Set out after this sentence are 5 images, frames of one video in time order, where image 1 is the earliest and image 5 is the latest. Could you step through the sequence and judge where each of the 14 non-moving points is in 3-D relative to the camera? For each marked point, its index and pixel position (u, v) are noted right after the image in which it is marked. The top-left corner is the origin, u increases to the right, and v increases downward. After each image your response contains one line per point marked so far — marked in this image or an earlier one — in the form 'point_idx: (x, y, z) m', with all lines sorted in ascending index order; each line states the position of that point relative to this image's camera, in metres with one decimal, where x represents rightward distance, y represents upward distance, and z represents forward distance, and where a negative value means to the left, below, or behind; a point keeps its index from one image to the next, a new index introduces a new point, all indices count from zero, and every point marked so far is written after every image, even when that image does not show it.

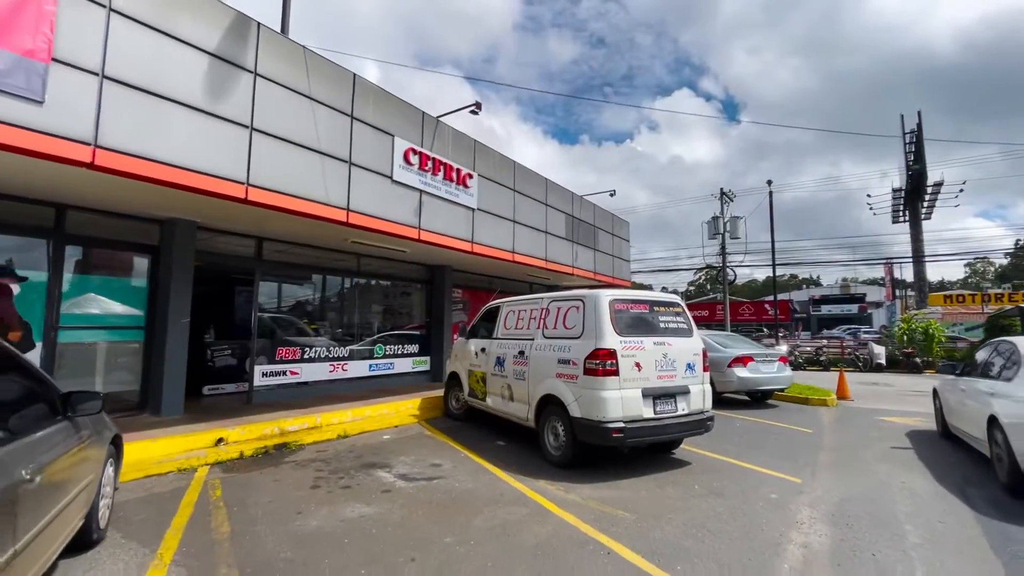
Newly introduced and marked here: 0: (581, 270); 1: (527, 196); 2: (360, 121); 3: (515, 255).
0: (+2.0, +0.5, +13.6) m
1: (+0.4, +2.2, +11.5) m
2: (-2.4, +2.6, +7.4) m
3: (+0.1, +0.8, +10.9) m
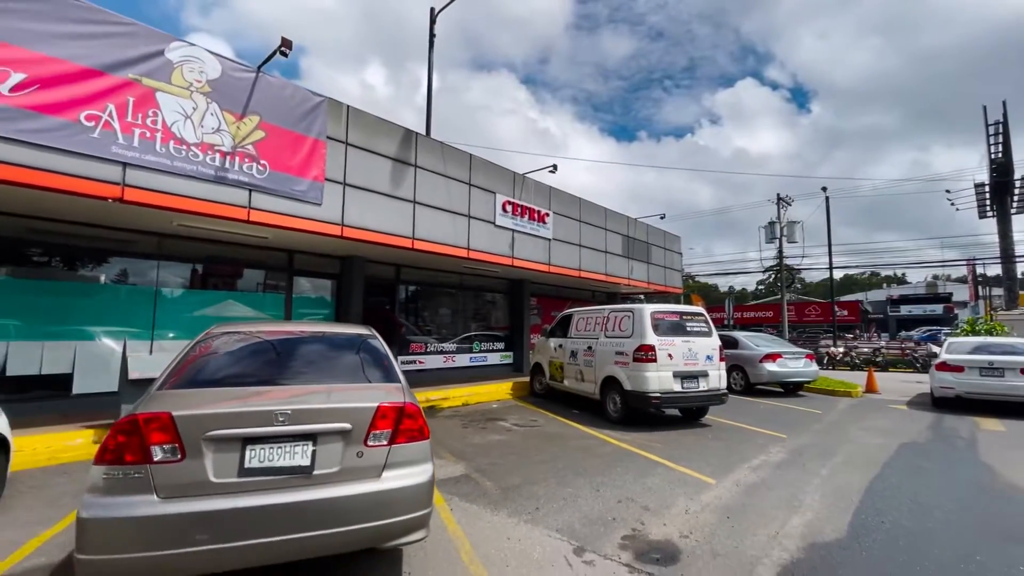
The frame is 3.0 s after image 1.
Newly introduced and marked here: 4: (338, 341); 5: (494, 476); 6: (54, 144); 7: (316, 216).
0: (+4.2, +0.2, +16.3) m
1: (+2.4, +1.9, +14.4) m
2: (-0.8, +2.3, +10.6) m
3: (+2.0, +0.5, +13.8) m
4: (-1.6, -0.5, +4.5) m
5: (-0.2, -2.2, +5.6) m
6: (-5.3, +1.7, +5.5) m
7: (-3.2, +1.2, +7.8) m
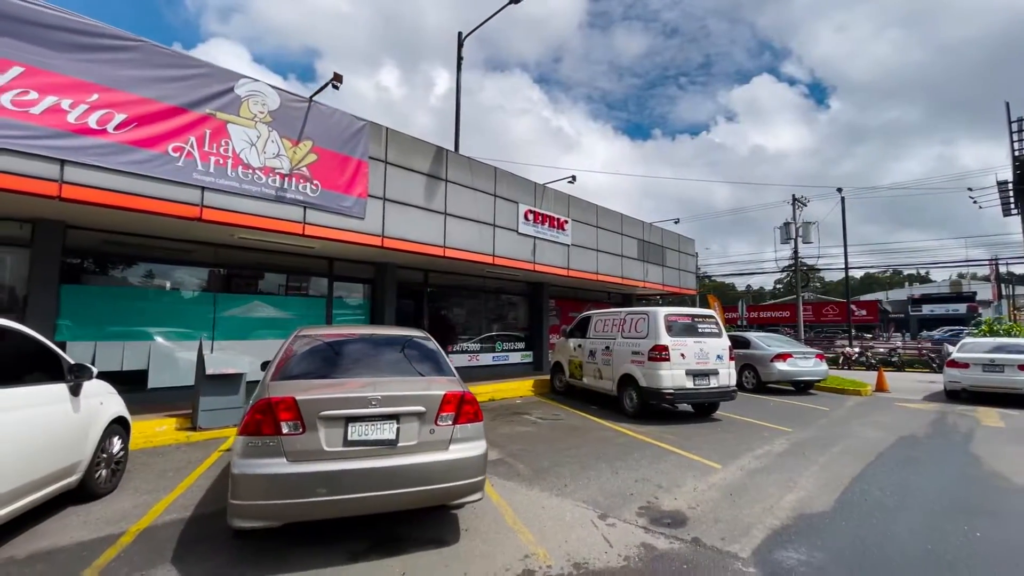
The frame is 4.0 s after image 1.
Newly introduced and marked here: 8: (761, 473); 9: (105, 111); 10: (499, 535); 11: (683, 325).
0: (+4.9, +0.2, +16.9) m
1: (+3.0, +1.8, +15.1) m
2: (-0.3, +2.2, +11.4) m
3: (+2.6, +0.4, +14.5) m
4: (-1.3, -0.6, +5.3) m
5: (+0.2, -2.3, +6.4) m
6: (-4.9, +1.6, +6.5) m
7: (-2.8, +1.1, +8.7) m
8: (+3.1, -2.3, +6.0) m
9: (-5.3, +2.3, +6.2) m
10: (-0.1, -2.1, +4.1) m
11: (+3.4, -0.7, +9.4) m
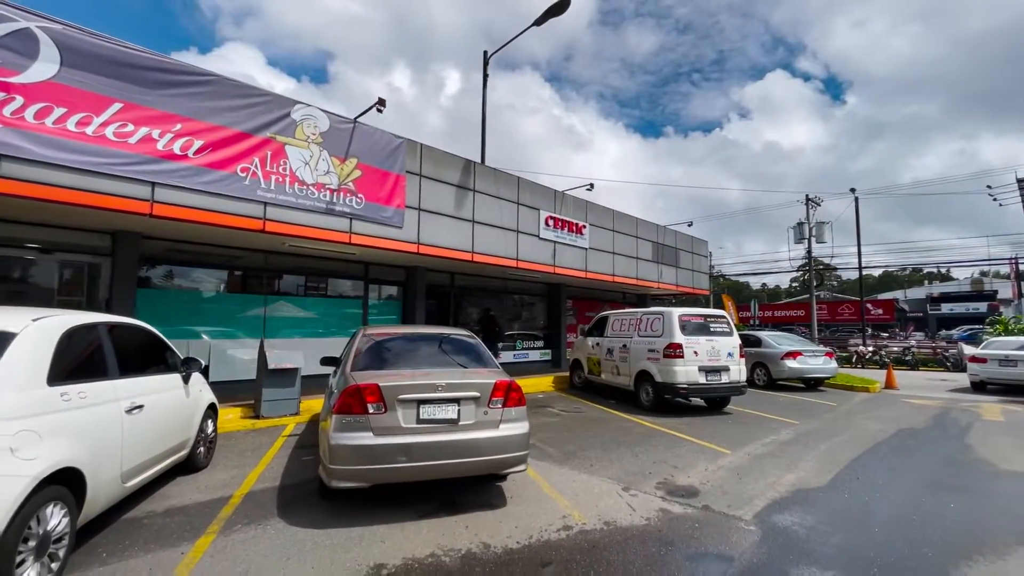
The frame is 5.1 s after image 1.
0: (+5.6, +0.1, +17.6) m
1: (+3.7, +1.8, +15.7) m
2: (+0.2, +2.2, +12.2) m
3: (+3.3, +0.3, +15.2) m
4: (-0.9, -0.7, +6.1) m
5: (+0.6, -2.4, +7.2) m
6: (-4.5, +1.5, +7.4) m
7: (-2.3, +1.0, +9.5) m
8: (+3.6, -2.4, +6.7) m
9: (-4.8, +2.2, +7.1) m
10: (+0.3, -2.2, +4.9) m
11: (+3.9, -0.8, +10.1) m
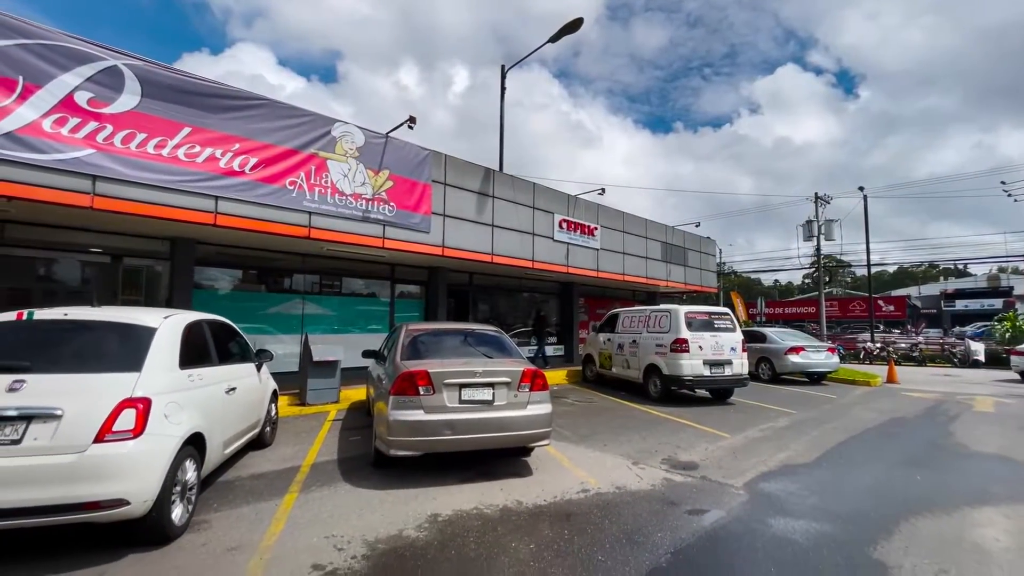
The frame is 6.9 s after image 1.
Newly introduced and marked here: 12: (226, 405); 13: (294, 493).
0: (+6.2, +0.2, +18.3) m
1: (+4.2, +1.9, +16.5) m
2: (+0.7, +2.2, +13.0) m
3: (+3.8, +0.4, +16.0) m
4: (-0.5, -0.7, +6.9) m
5: (+1.0, -2.4, +8.0) m
6: (-4.2, +1.5, +8.3) m
7: (-1.9, +1.0, +10.4) m
8: (+3.9, -2.4, +7.4) m
9: (-4.5, +2.2, +8.0) m
10: (+0.6, -2.2, +5.7) m
11: (+4.3, -0.8, +10.9) m
12: (-2.9, -1.2, +4.8) m
13: (-2.2, -2.1, +4.8) m
